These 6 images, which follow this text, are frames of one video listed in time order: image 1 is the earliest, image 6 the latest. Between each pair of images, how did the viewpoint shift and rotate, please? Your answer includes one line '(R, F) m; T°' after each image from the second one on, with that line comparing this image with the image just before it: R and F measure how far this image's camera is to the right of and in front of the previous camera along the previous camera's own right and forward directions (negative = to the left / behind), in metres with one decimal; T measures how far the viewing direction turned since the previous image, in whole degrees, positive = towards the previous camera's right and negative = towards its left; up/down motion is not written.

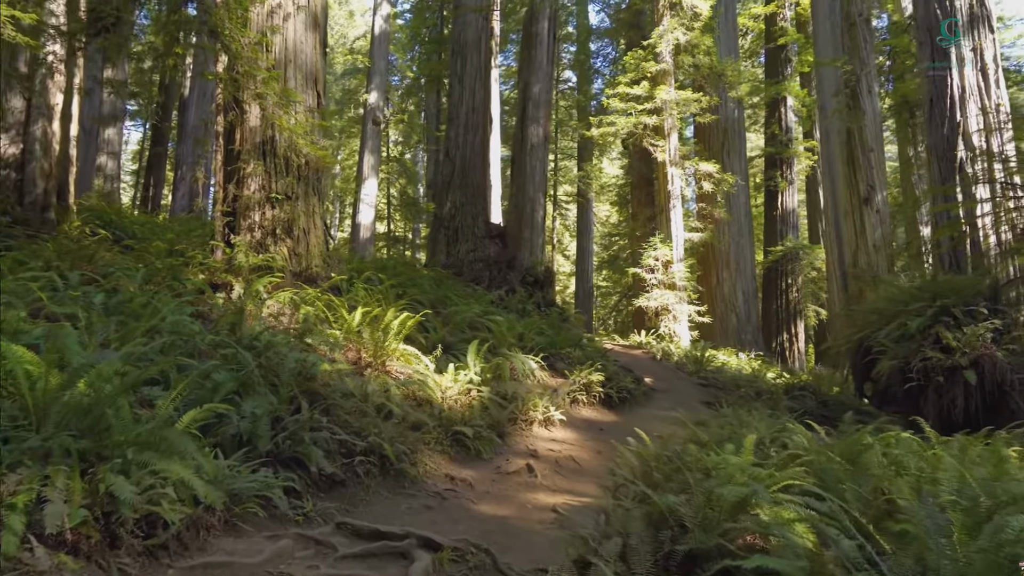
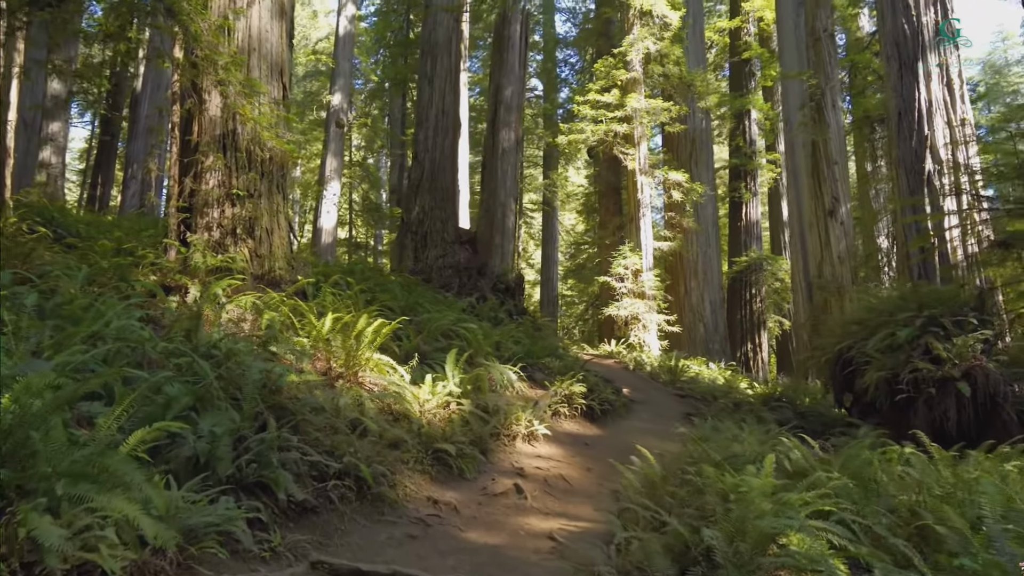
(-0.2, +0.3) m; +4°
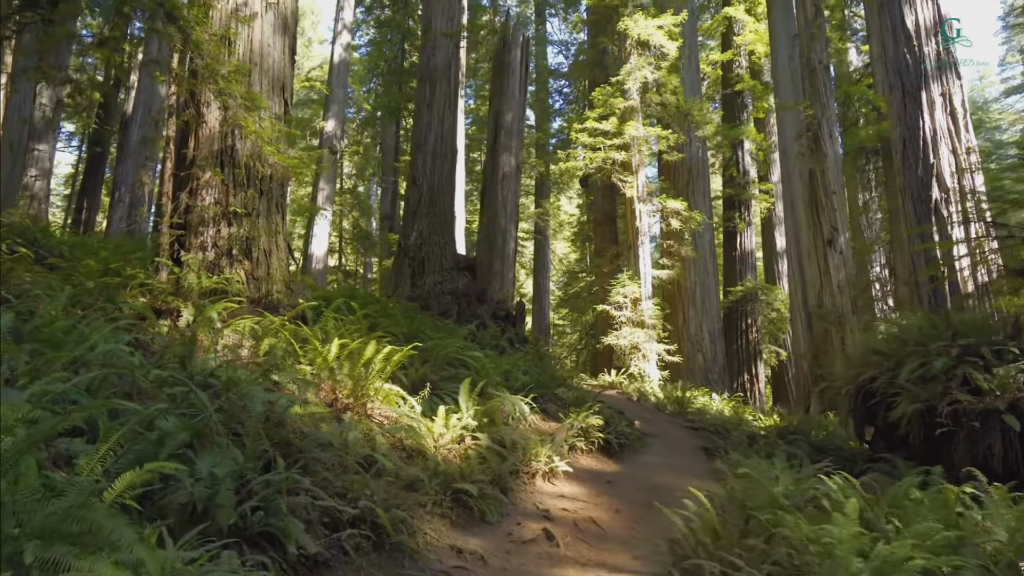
(-0.2, +0.3) m; +1°
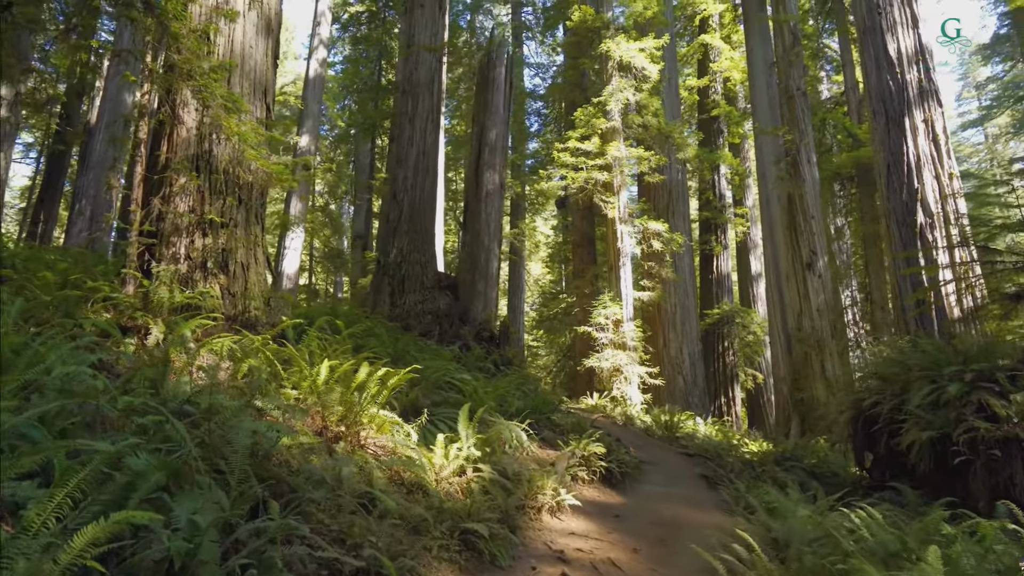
(-0.2, +0.3) m; +3°
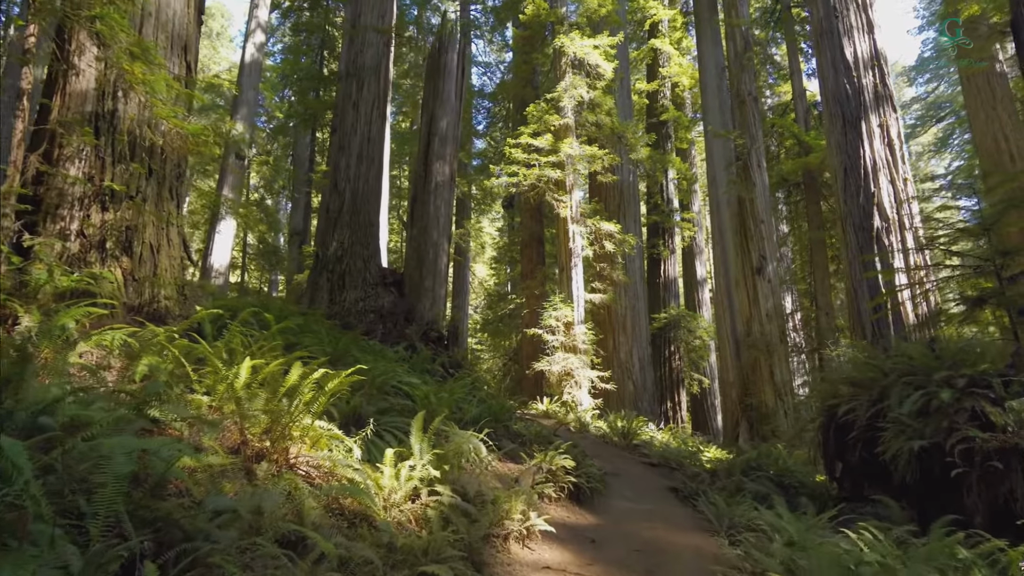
(-0.1, +0.6) m; +5°
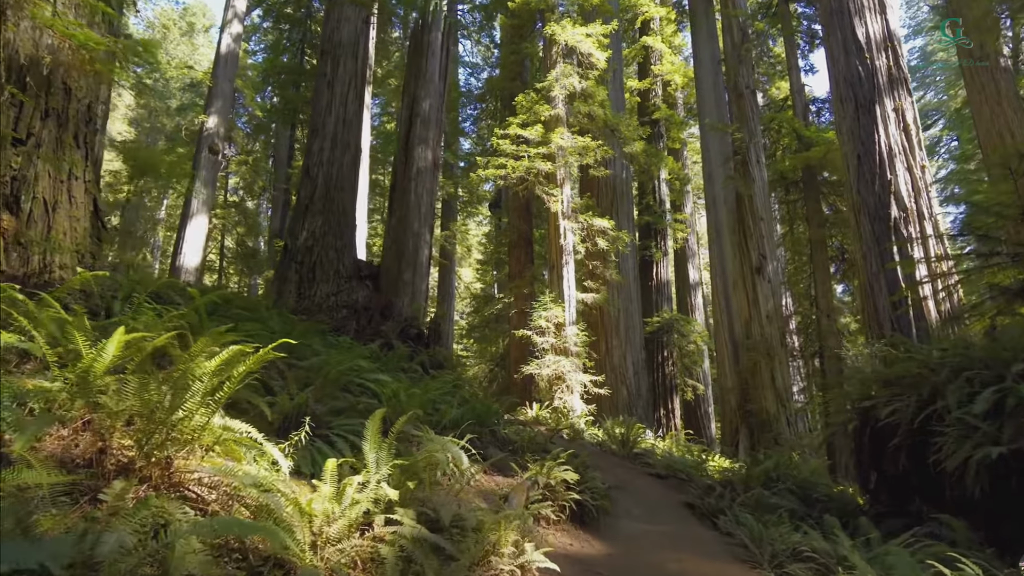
(0.0, +0.9) m; +1°
